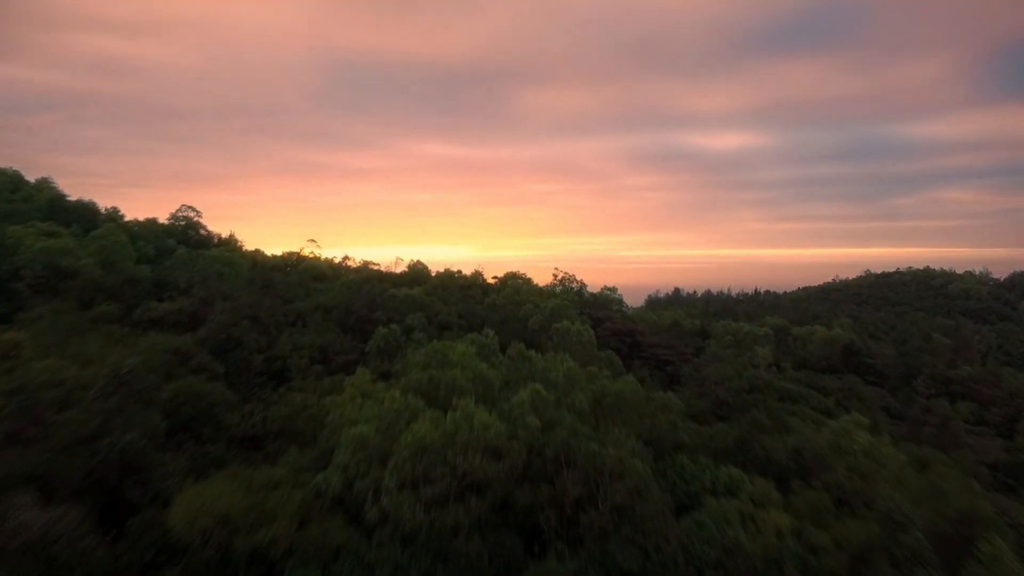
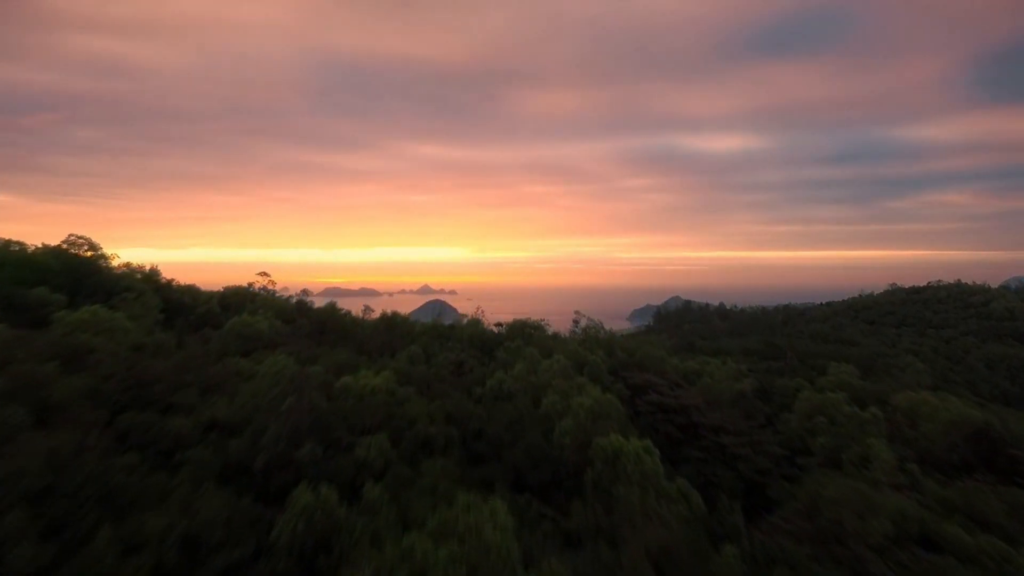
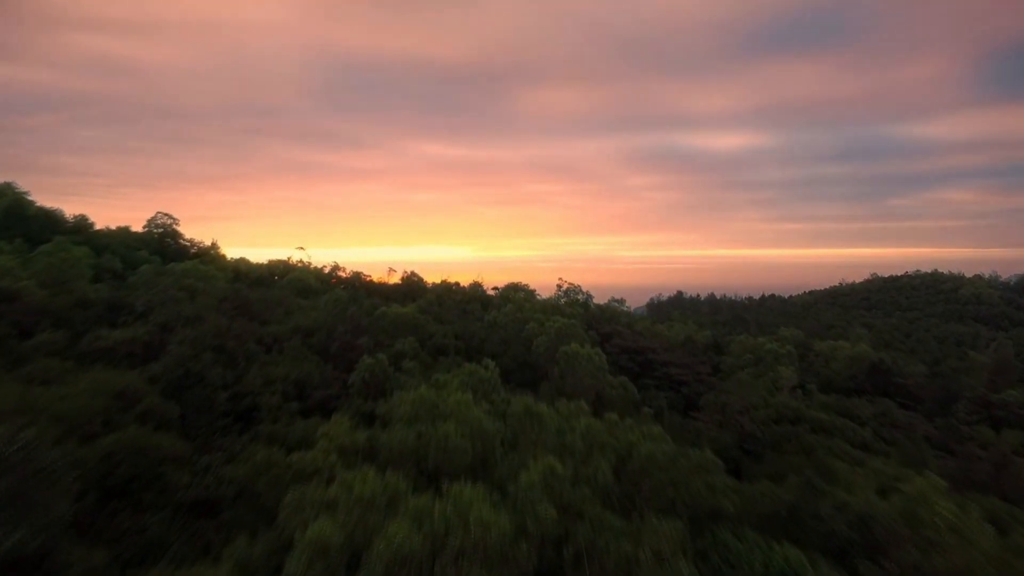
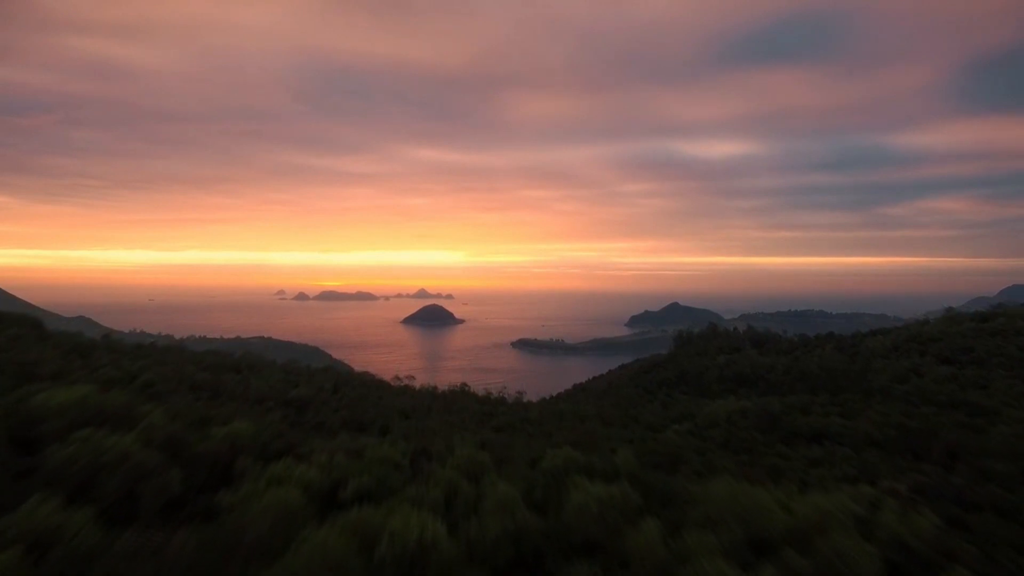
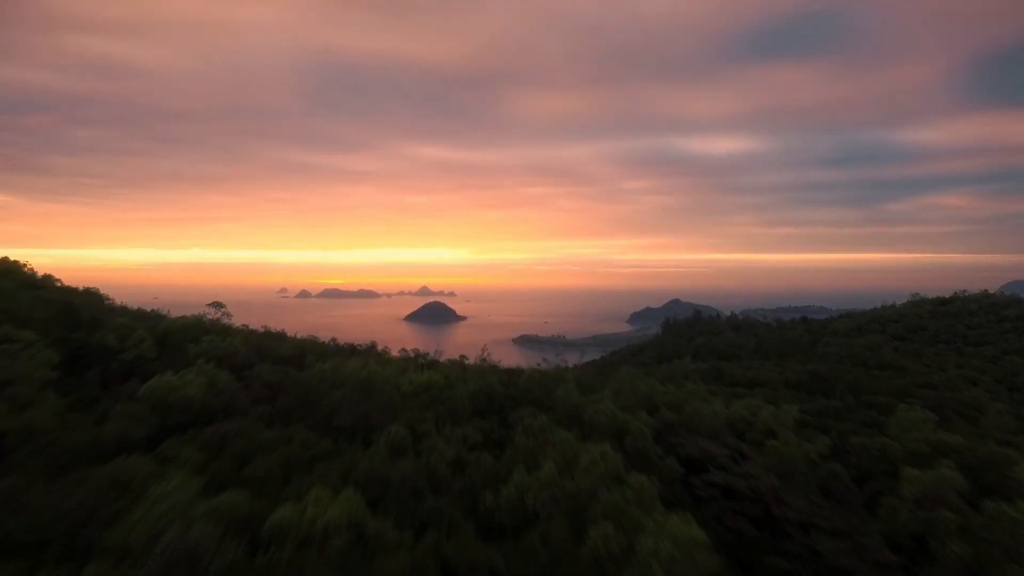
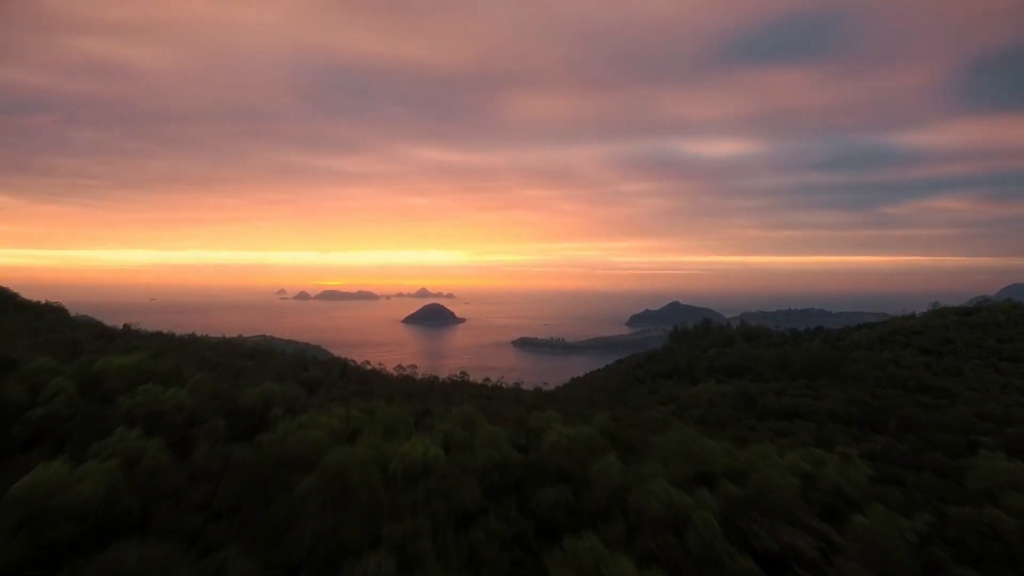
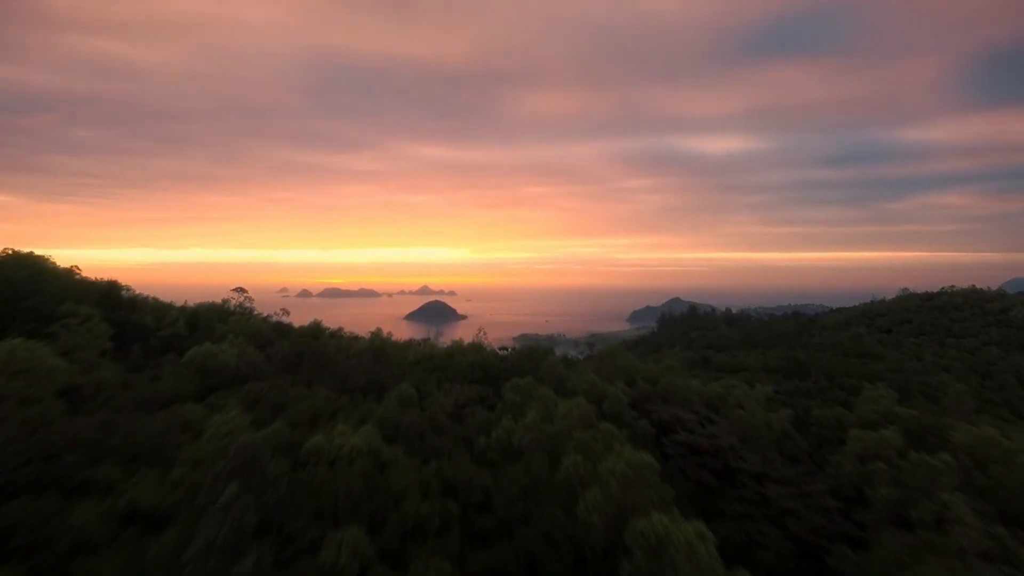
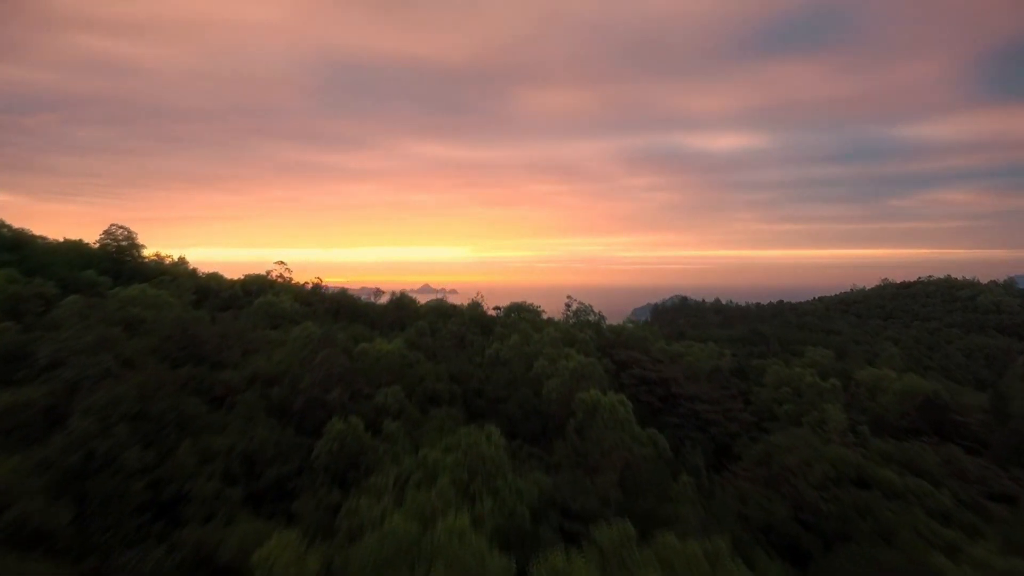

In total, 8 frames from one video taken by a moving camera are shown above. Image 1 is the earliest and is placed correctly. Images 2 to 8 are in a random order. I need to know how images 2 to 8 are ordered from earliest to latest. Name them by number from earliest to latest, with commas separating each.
3, 8, 2, 7, 5, 6, 4
